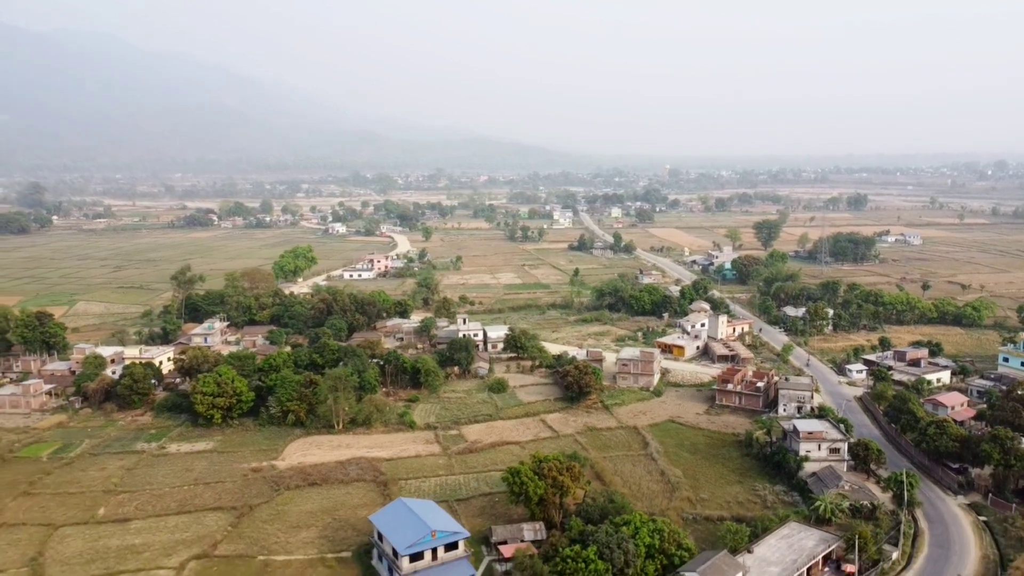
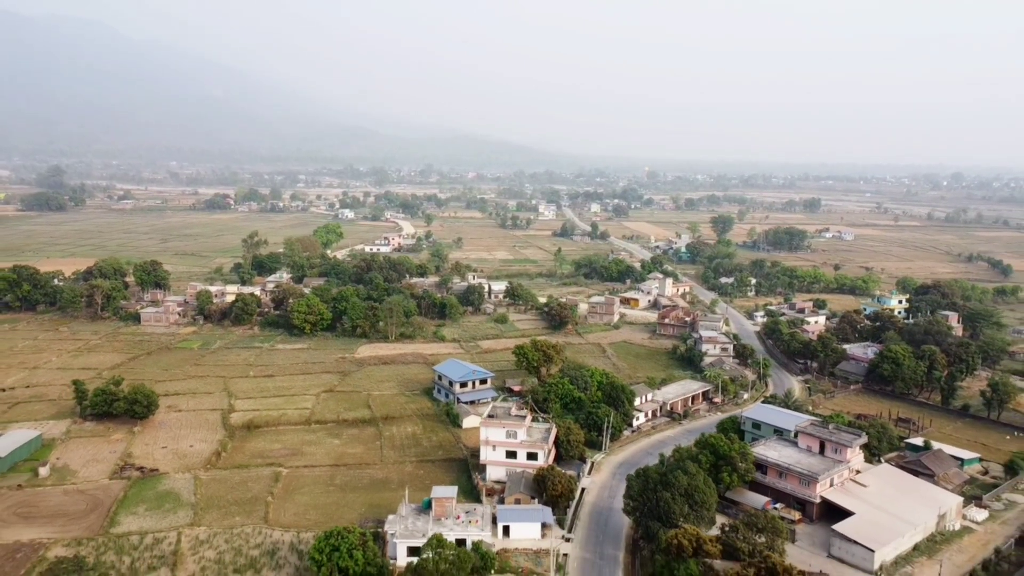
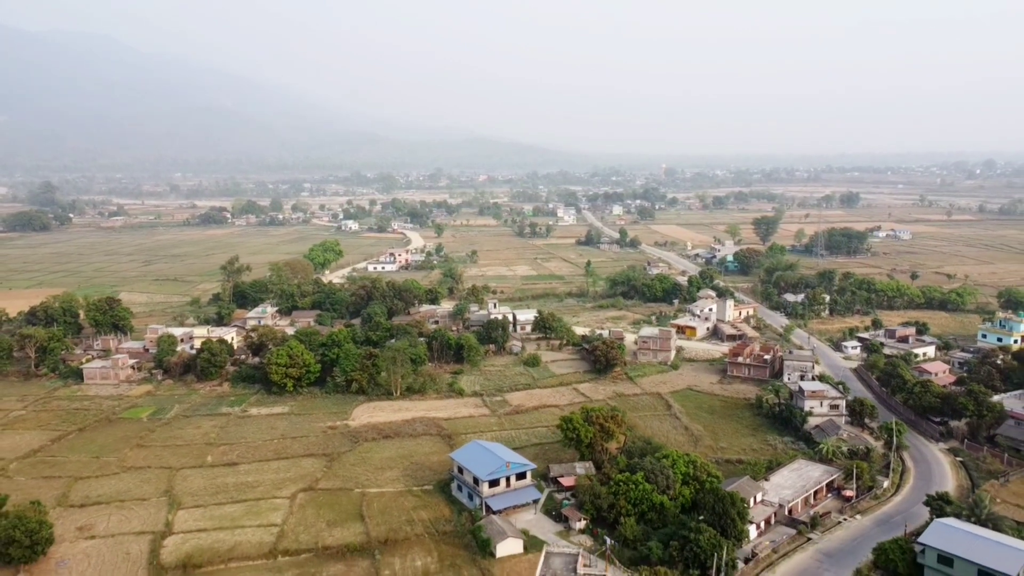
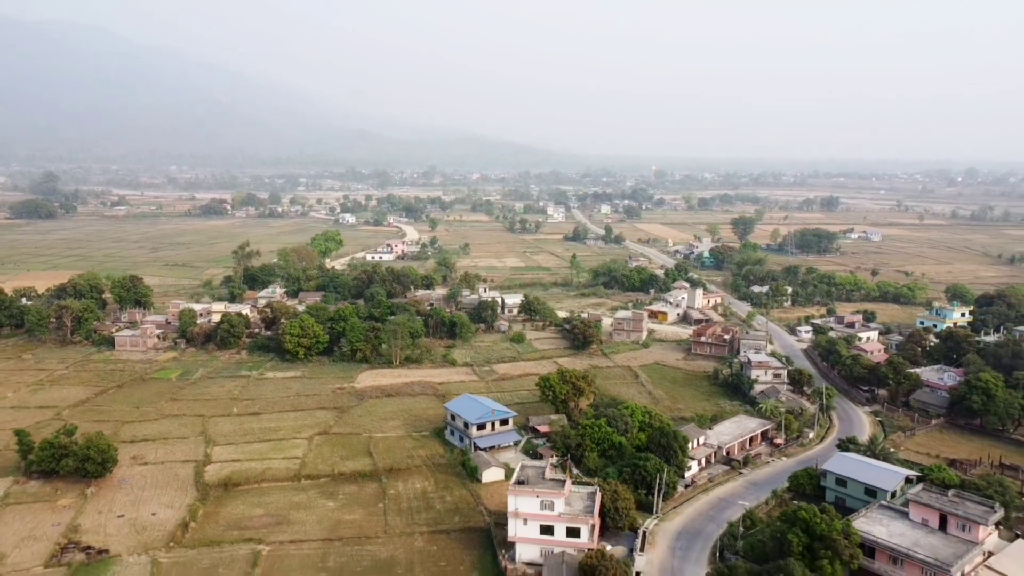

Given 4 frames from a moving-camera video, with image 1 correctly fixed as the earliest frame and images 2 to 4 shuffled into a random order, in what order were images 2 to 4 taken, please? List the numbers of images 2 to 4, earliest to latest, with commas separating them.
3, 4, 2
